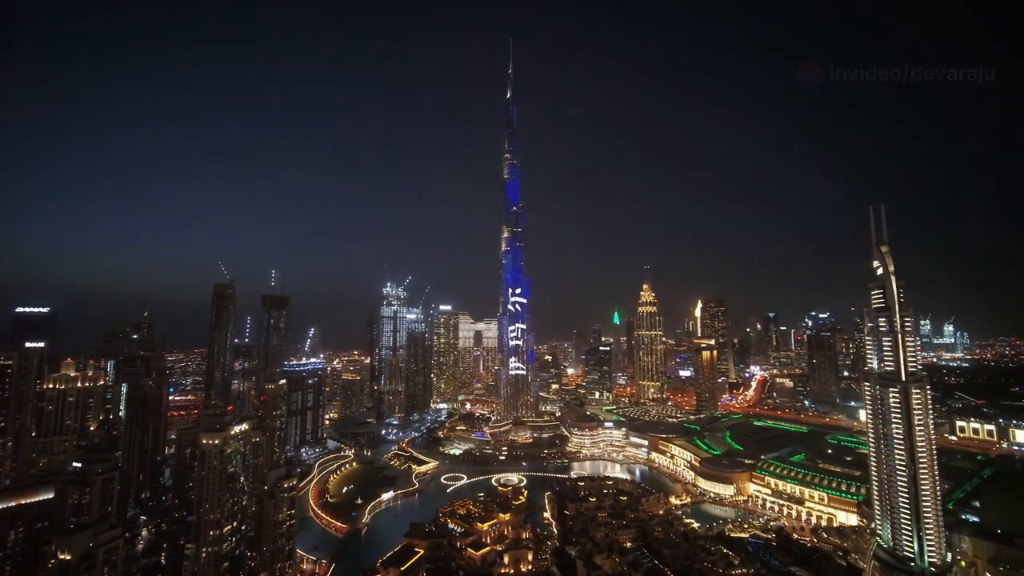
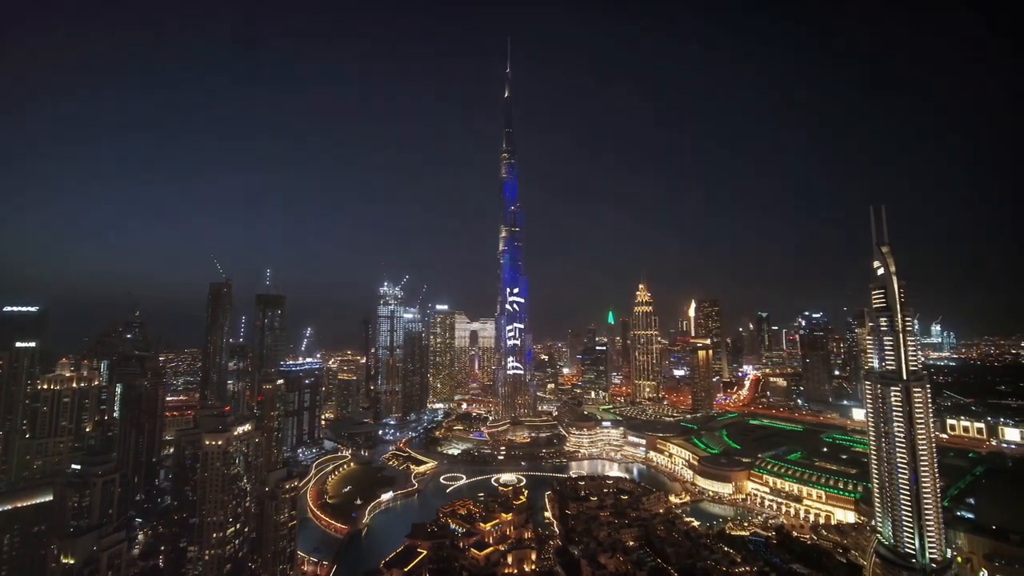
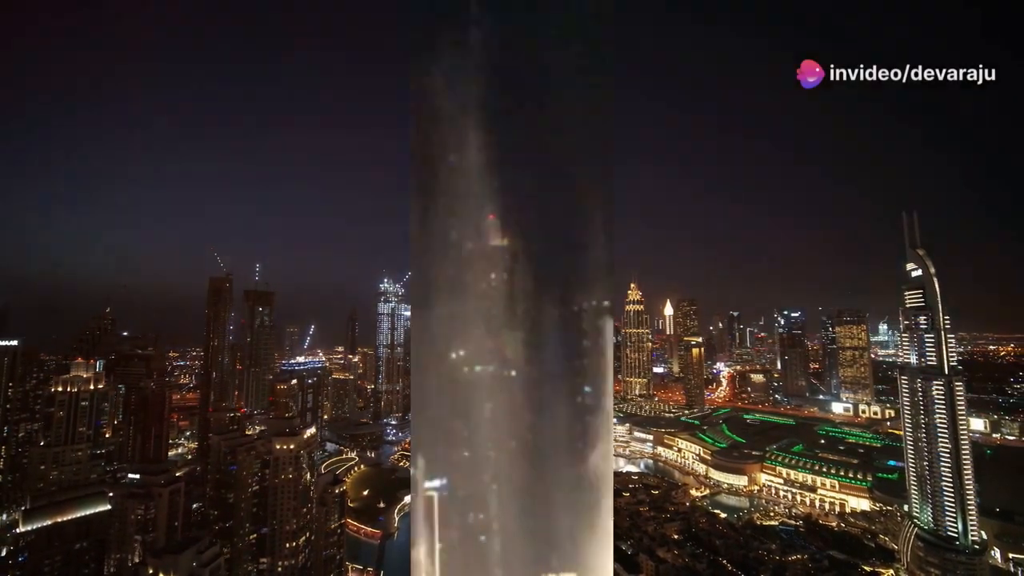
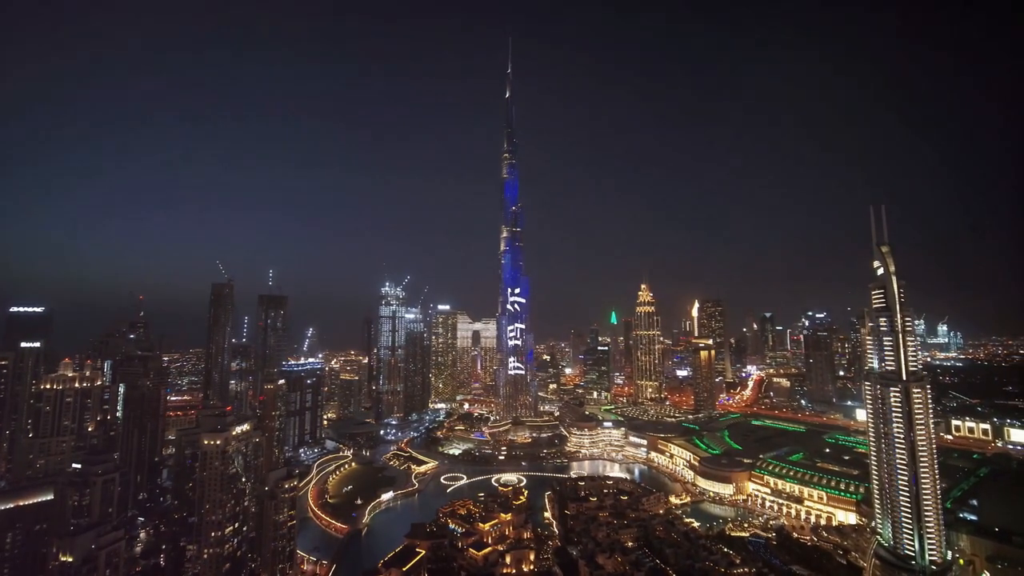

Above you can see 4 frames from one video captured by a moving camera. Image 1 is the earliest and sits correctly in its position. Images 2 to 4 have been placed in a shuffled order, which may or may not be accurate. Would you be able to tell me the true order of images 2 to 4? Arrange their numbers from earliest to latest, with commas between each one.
4, 2, 3
